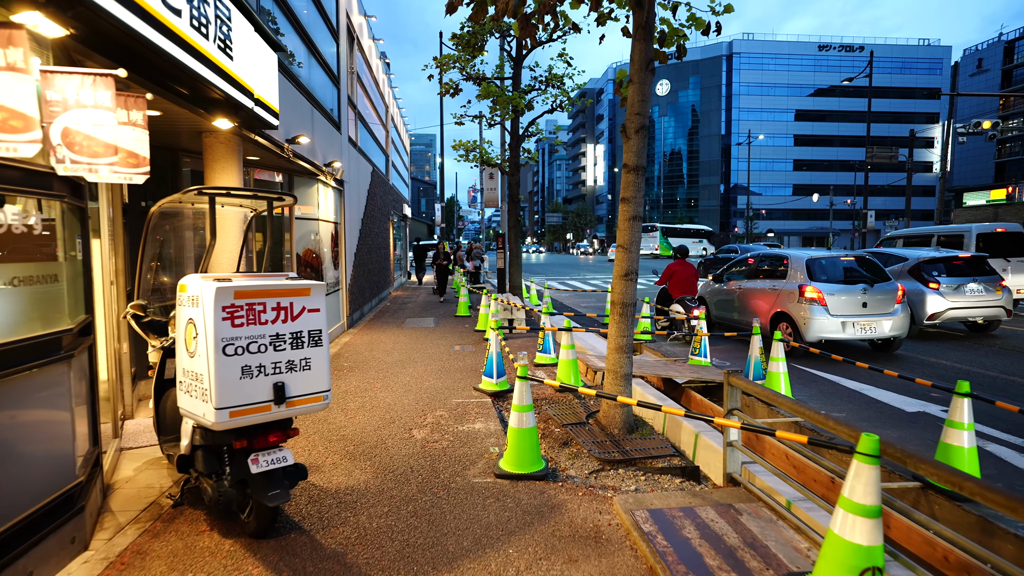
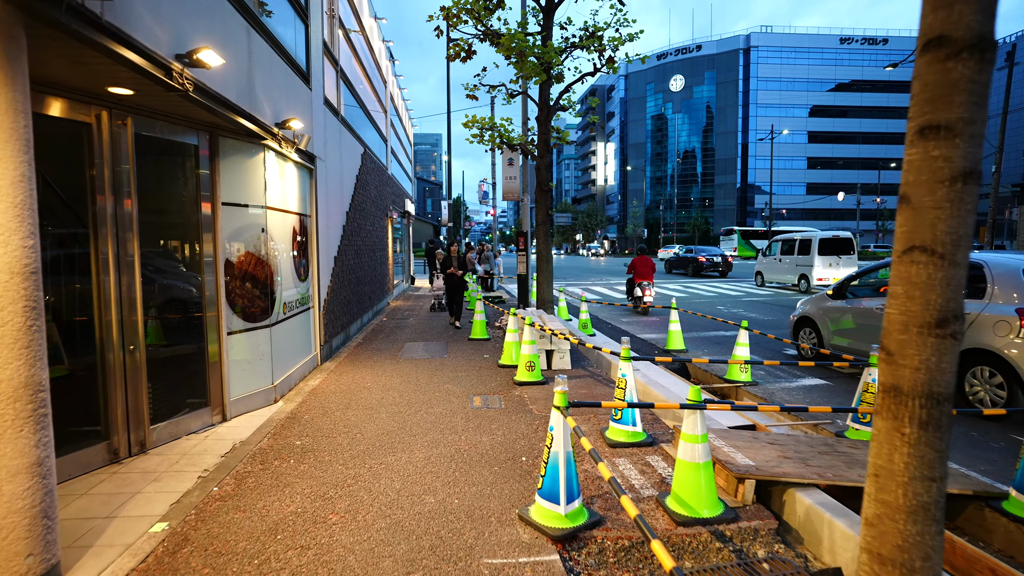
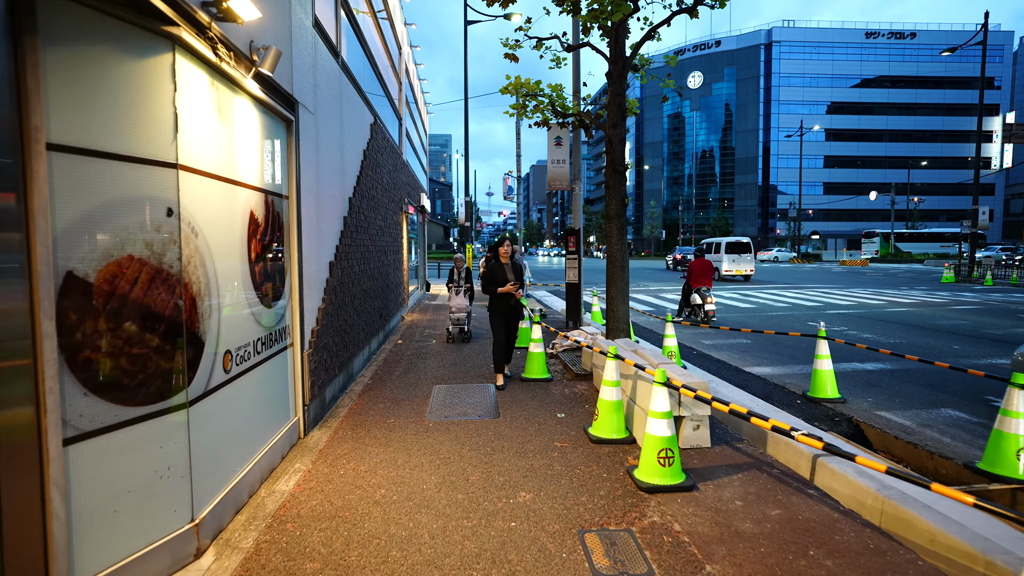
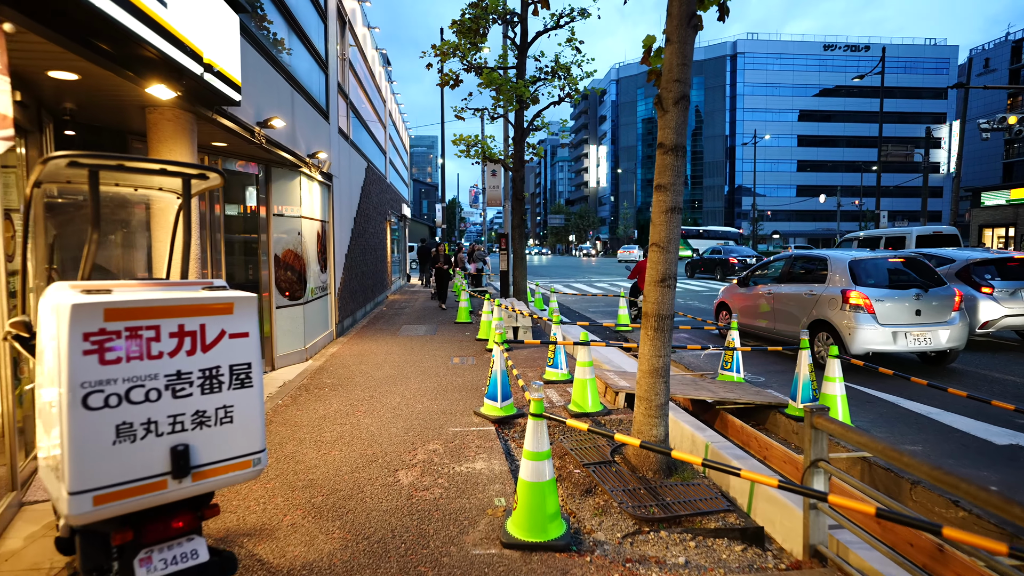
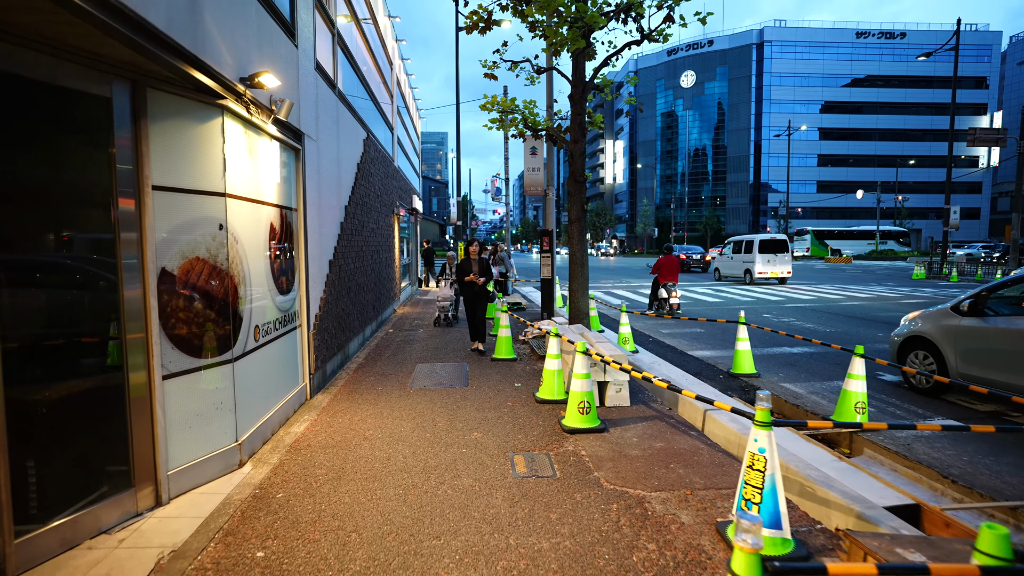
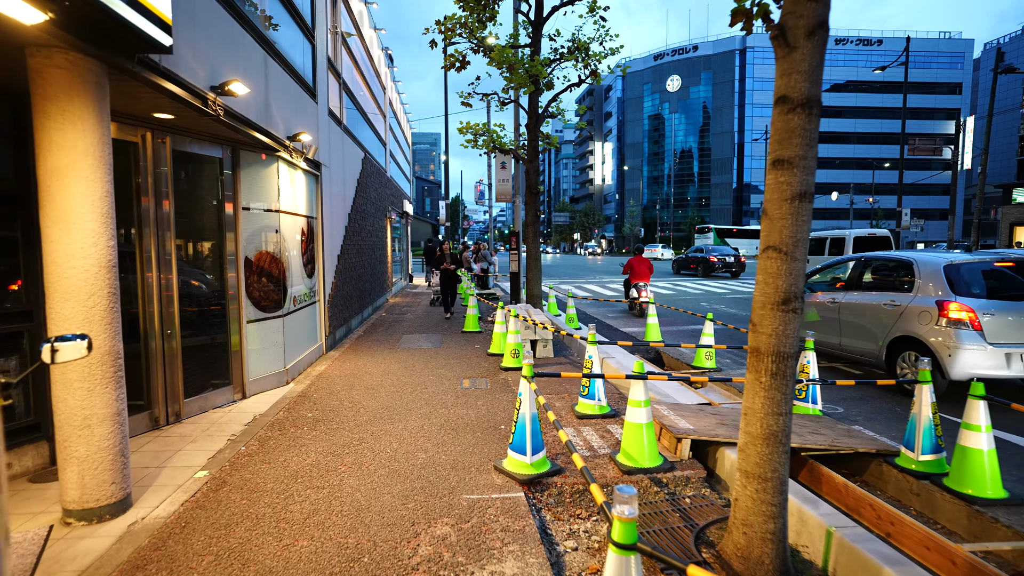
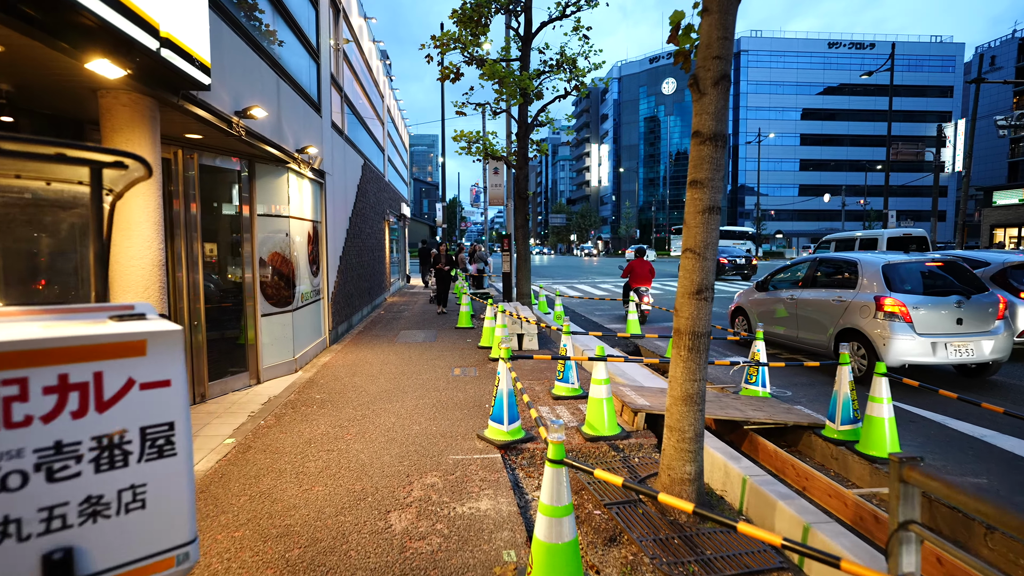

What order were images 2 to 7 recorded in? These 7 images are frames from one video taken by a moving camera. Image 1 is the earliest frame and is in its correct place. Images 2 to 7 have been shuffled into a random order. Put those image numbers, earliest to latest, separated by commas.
4, 7, 6, 2, 5, 3
